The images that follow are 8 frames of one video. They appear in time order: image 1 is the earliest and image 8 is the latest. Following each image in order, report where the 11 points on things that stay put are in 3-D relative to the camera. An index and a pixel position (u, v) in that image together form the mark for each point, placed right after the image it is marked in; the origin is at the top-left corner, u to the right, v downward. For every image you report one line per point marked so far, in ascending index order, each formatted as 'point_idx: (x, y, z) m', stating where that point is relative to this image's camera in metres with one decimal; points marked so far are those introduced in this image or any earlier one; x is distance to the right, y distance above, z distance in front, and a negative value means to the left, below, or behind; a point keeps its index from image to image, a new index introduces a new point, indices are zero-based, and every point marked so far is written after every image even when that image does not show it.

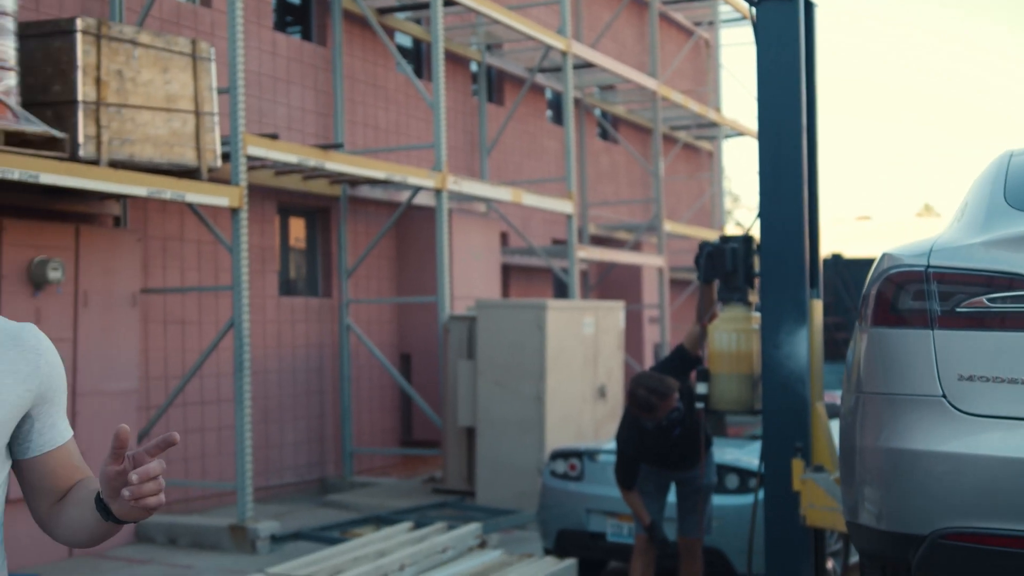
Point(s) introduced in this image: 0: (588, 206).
0: (+1.0, +1.2, +16.0) m
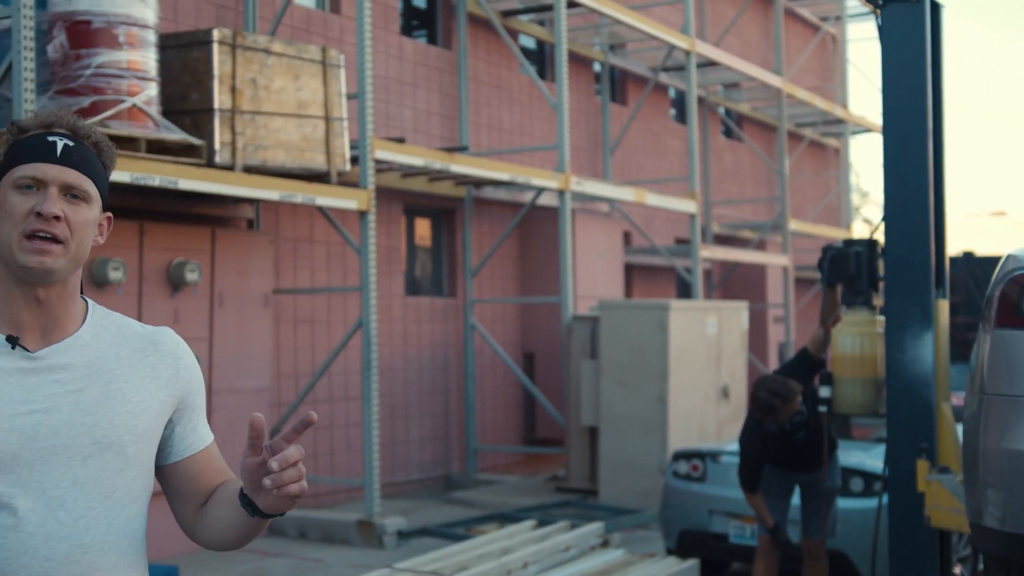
0: (+2.8, +1.2, +15.8) m
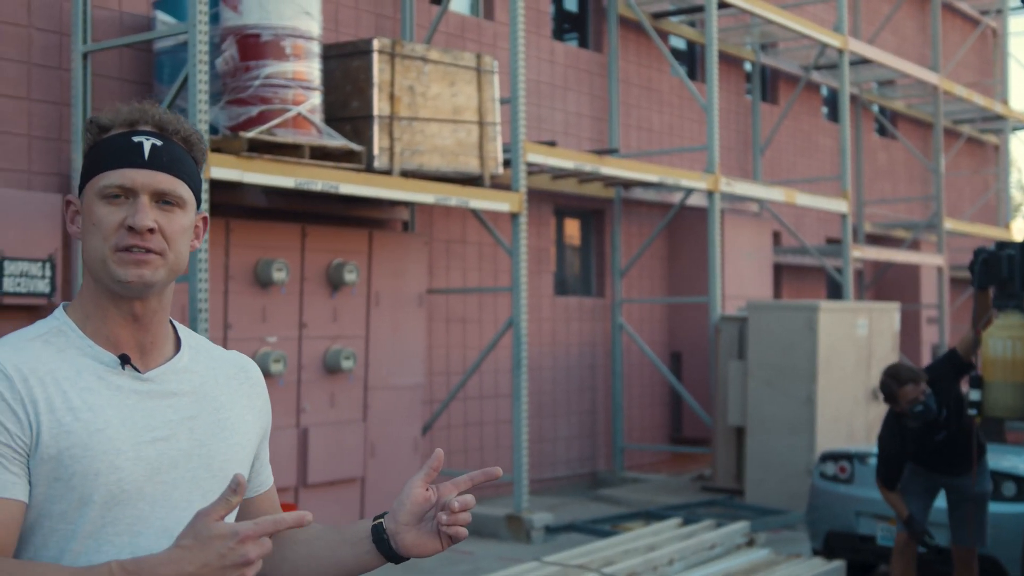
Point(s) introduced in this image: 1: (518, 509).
0: (+4.9, +1.2, +15.5) m
1: (0.0, -1.7, +8.5) m
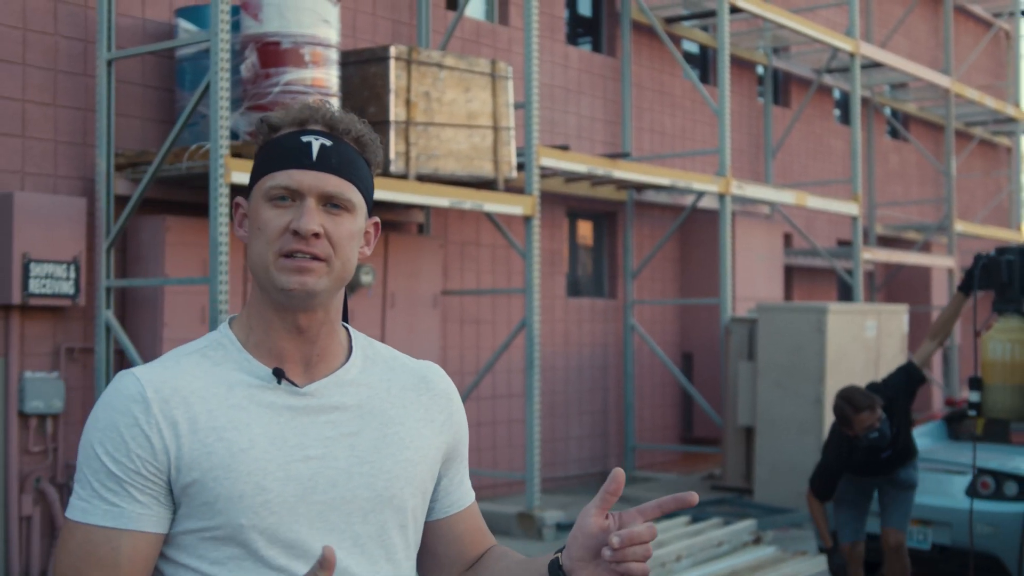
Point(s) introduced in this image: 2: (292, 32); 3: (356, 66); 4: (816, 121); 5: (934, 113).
0: (+5.1, +1.1, +15.6) m
1: (+0.1, -1.7, +8.7) m
2: (-1.5, +1.7, +7.4) m
3: (-1.2, +1.6, +8.2) m
4: (+4.1, +2.2, +14.9) m
5: (+6.3, +2.6, +16.7) m
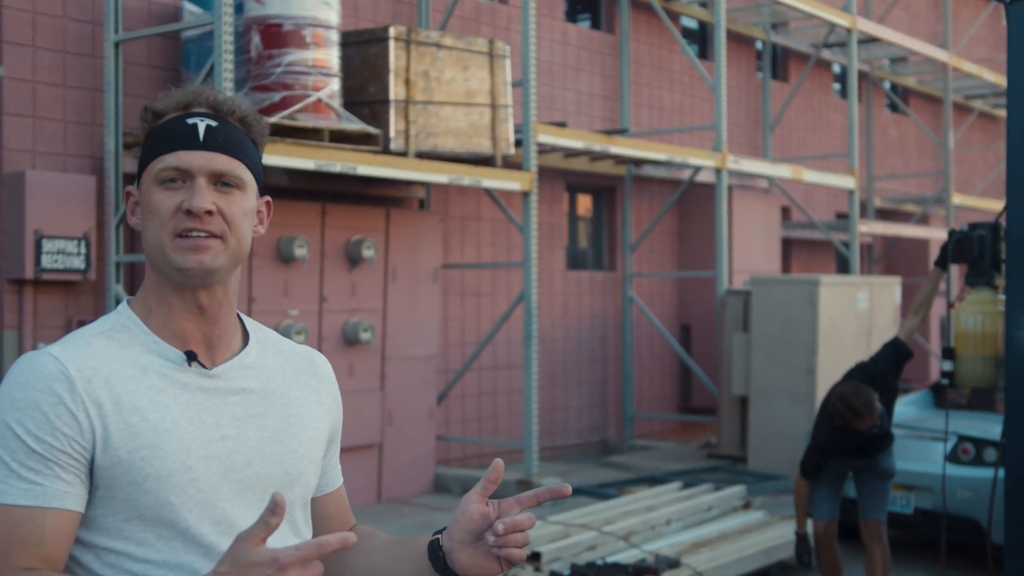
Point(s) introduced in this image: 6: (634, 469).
0: (+5.1, +1.5, +15.8) m
1: (+0.1, -1.5, +9.0) m
2: (-1.5, +1.9, +7.6) m
3: (-1.2, +1.8, +8.4) m
4: (+4.1, +2.6, +15.0) m
5: (+6.4, +3.1, +16.8) m
6: (+1.1, -1.7, +10.4) m
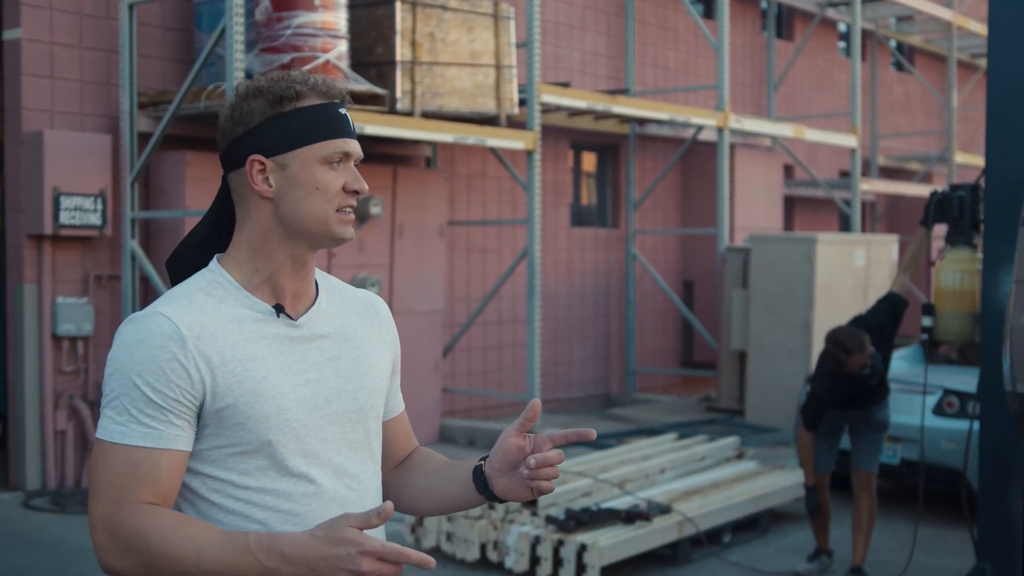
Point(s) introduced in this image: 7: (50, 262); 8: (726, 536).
0: (+5.2, +2.1, +15.9) m
1: (+0.2, -1.1, +9.3) m
2: (-1.5, +2.2, +7.7) m
3: (-1.1, +2.2, +8.6) m
4: (+4.2, +3.2, +15.1) m
5: (+6.5, +3.7, +16.9) m
6: (+1.2, -1.3, +10.7) m
7: (-3.1, +0.2, +7.5) m
8: (+1.3, -1.5, +6.7) m
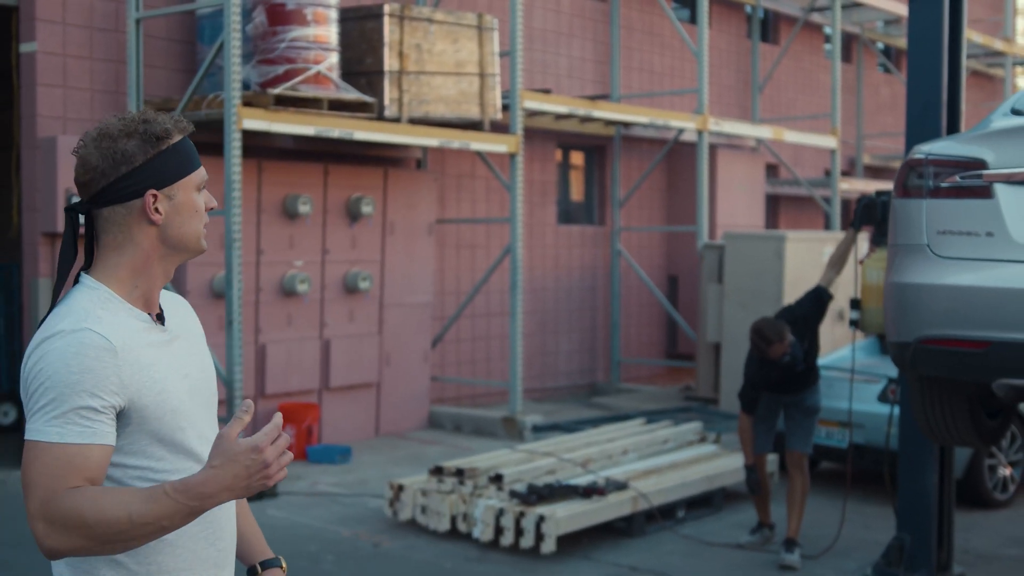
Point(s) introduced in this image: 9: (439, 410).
0: (+5.2, +2.2, +16.4) m
1: (0.0, -1.1, +9.9) m
2: (-1.6, +2.2, +8.3) m
3: (-1.3, +2.2, +9.2) m
4: (+4.1, +3.3, +15.7) m
5: (+6.4, +3.8, +17.4) m
6: (+1.0, -1.2, +11.3) m
7: (-3.3, +0.2, +8.1) m
8: (+1.1, -1.5, +7.3) m
9: (-0.7, -1.1, +10.3) m
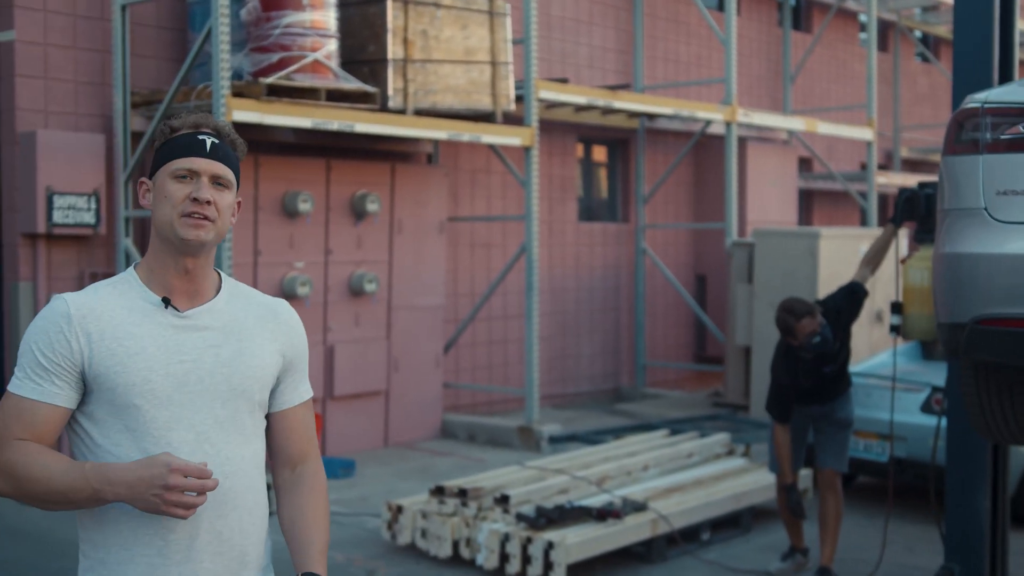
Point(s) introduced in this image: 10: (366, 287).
0: (+5.5, +2.2, +15.7) m
1: (+0.1, -1.1, +9.3) m
2: (-1.5, +2.2, +7.8) m
3: (-1.2, +2.2, +8.7) m
4: (+4.4, +3.3, +15.0) m
5: (+6.8, +3.8, +16.6) m
6: (+1.2, -1.2, +10.7) m
7: (-3.2, +0.2, +7.6) m
8: (+1.2, -1.5, +6.7) m
9: (-0.5, -1.1, +9.8) m
10: (-1.2, 0.0, +9.0) m
